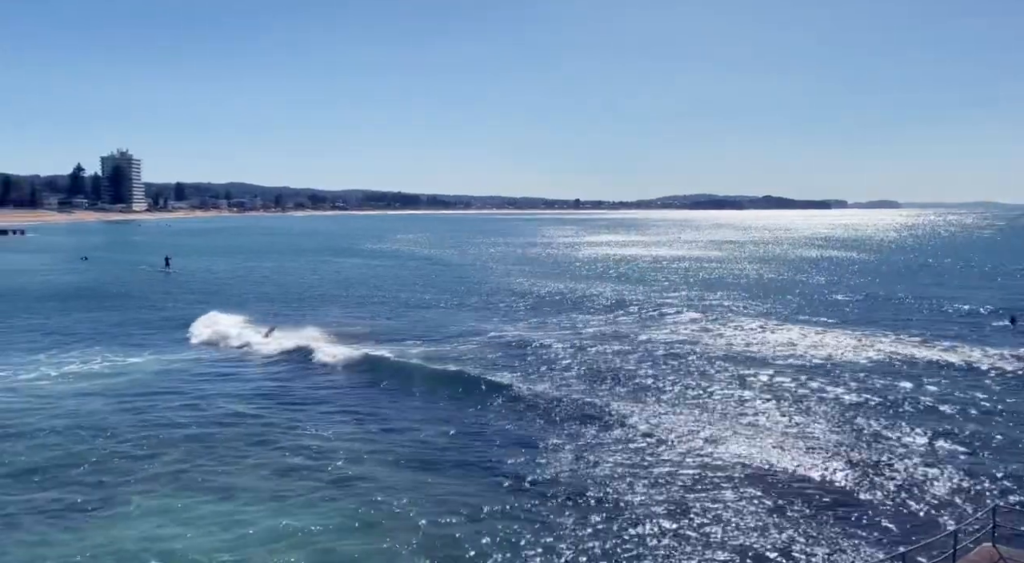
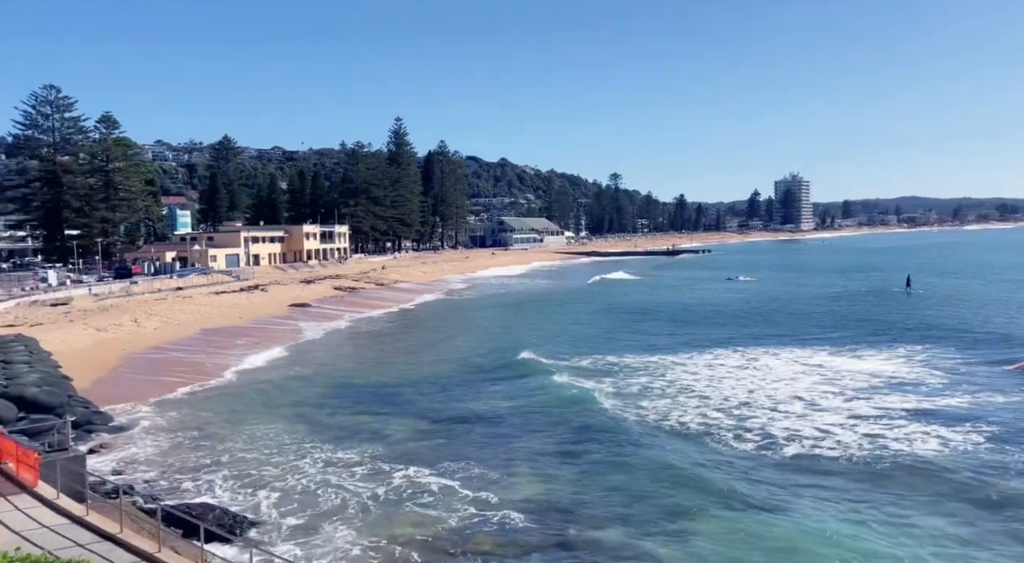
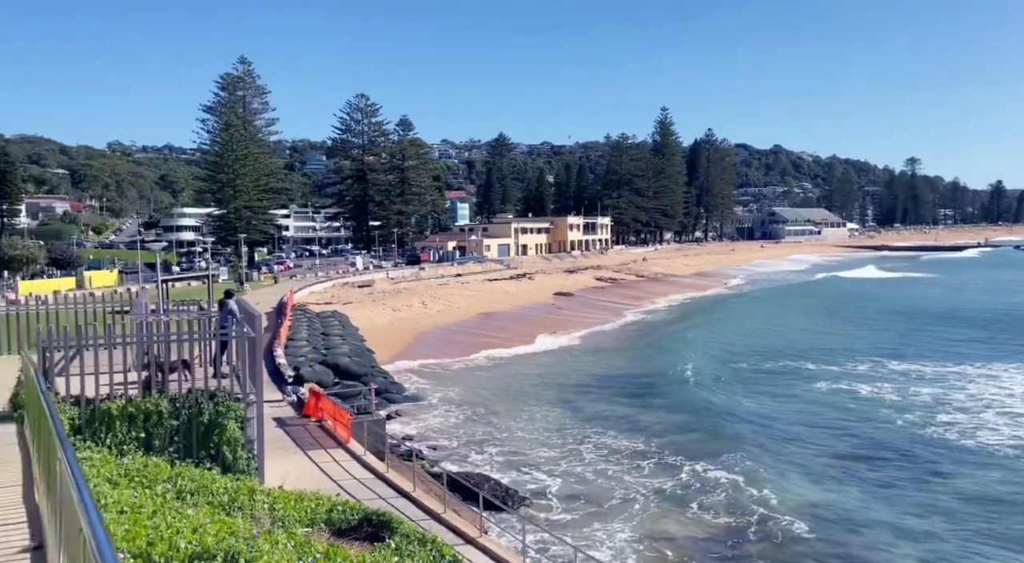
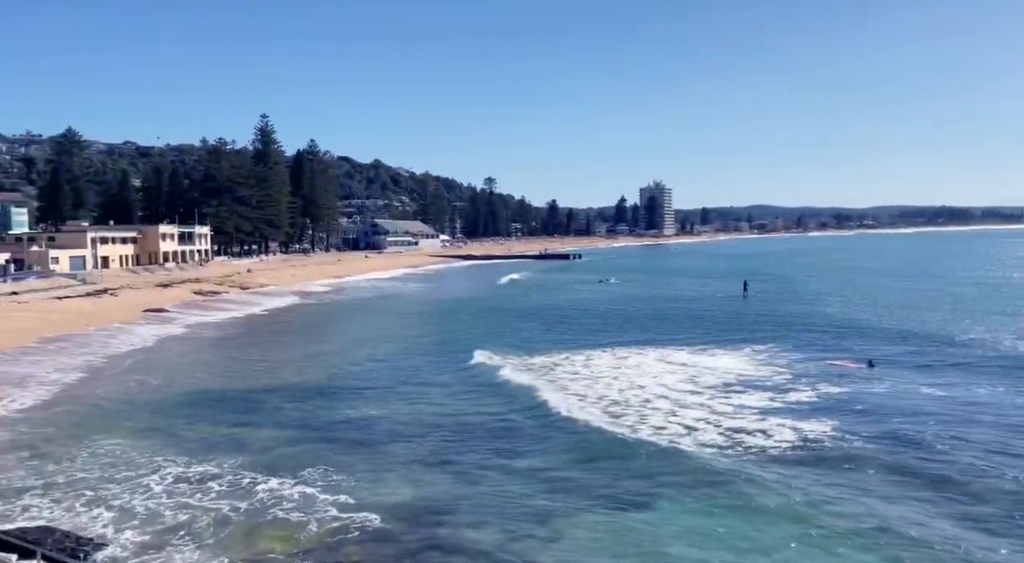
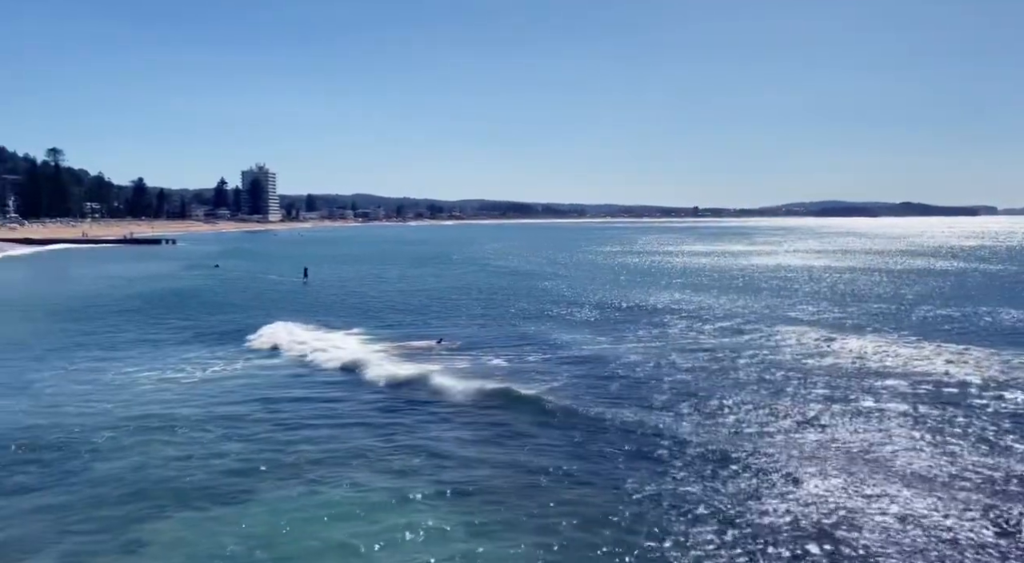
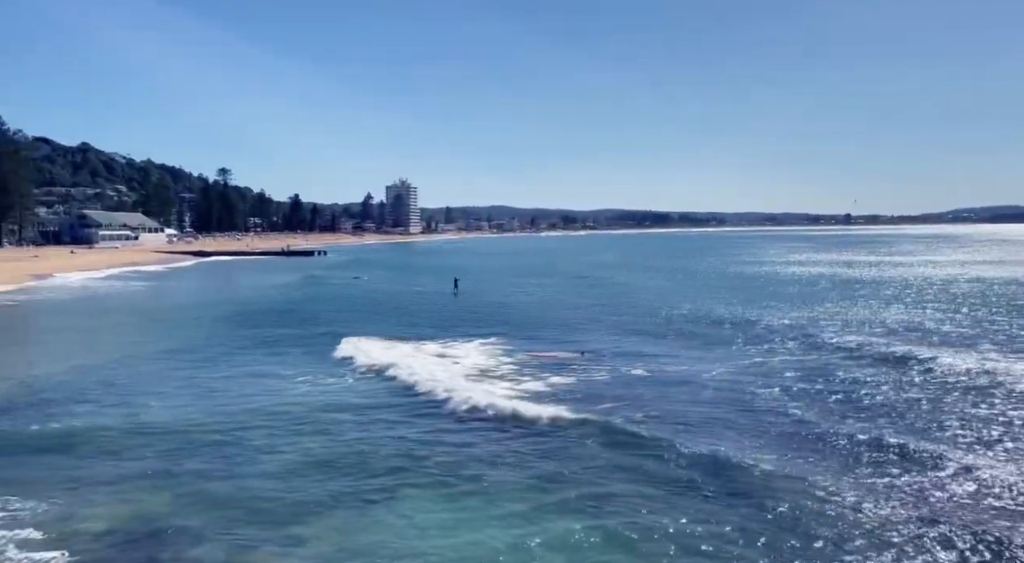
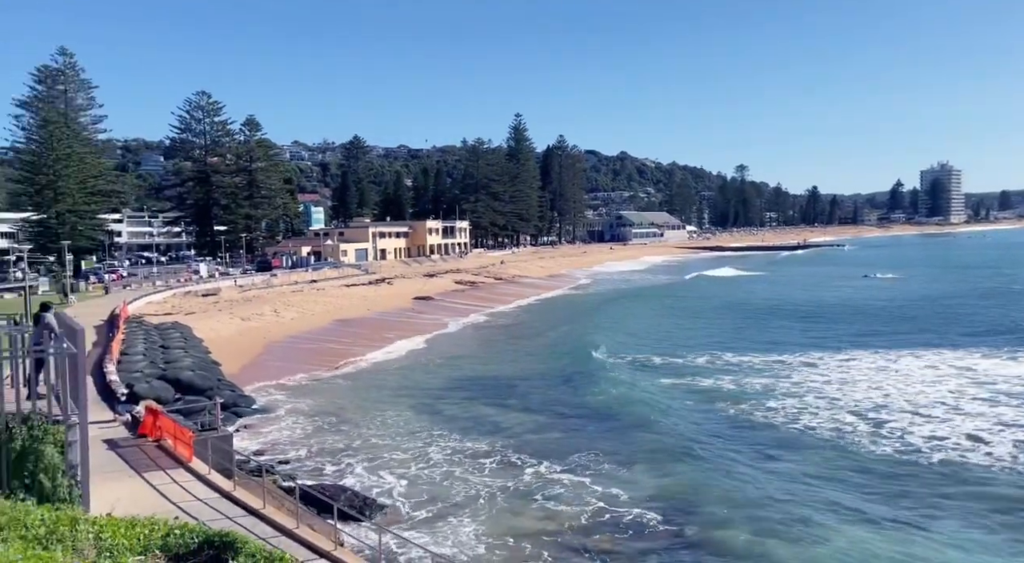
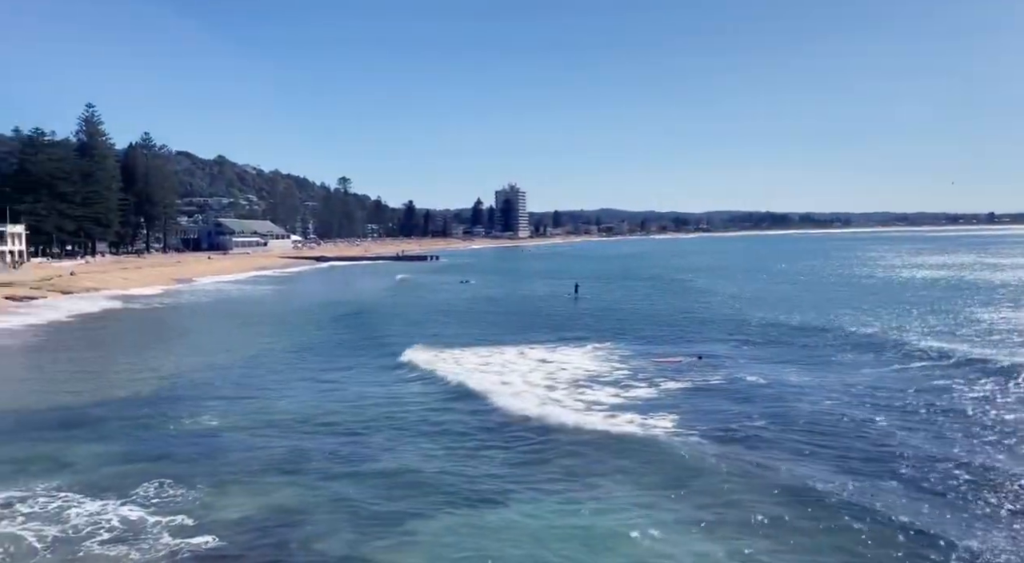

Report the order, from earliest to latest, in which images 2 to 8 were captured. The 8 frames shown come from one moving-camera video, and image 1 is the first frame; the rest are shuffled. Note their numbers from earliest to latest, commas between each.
5, 6, 8, 4, 2, 7, 3
